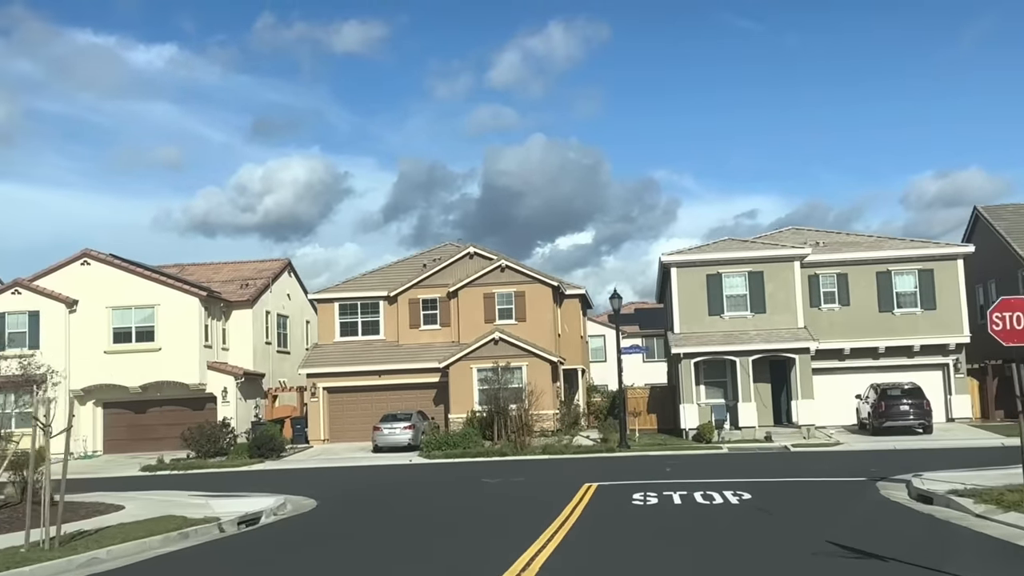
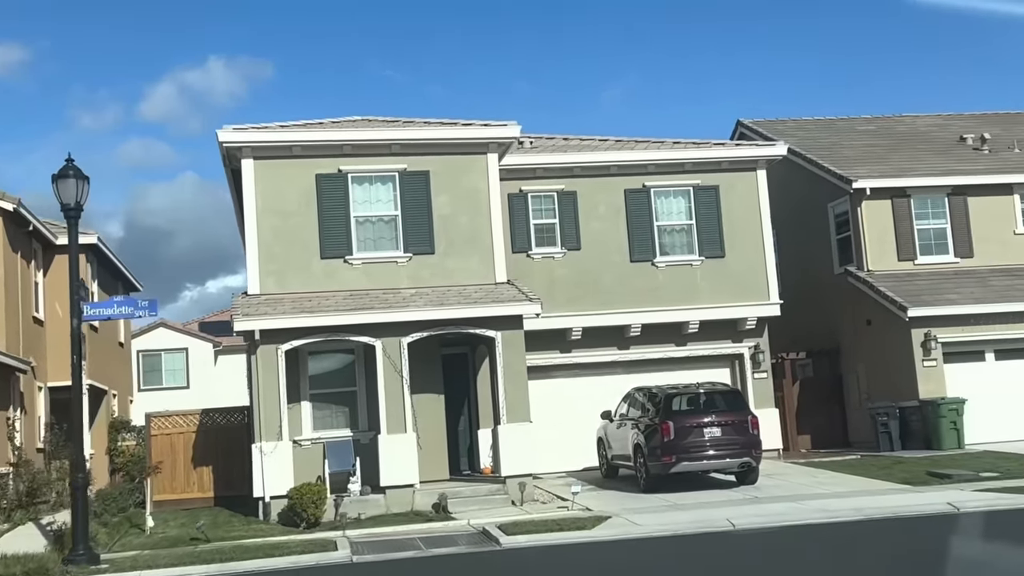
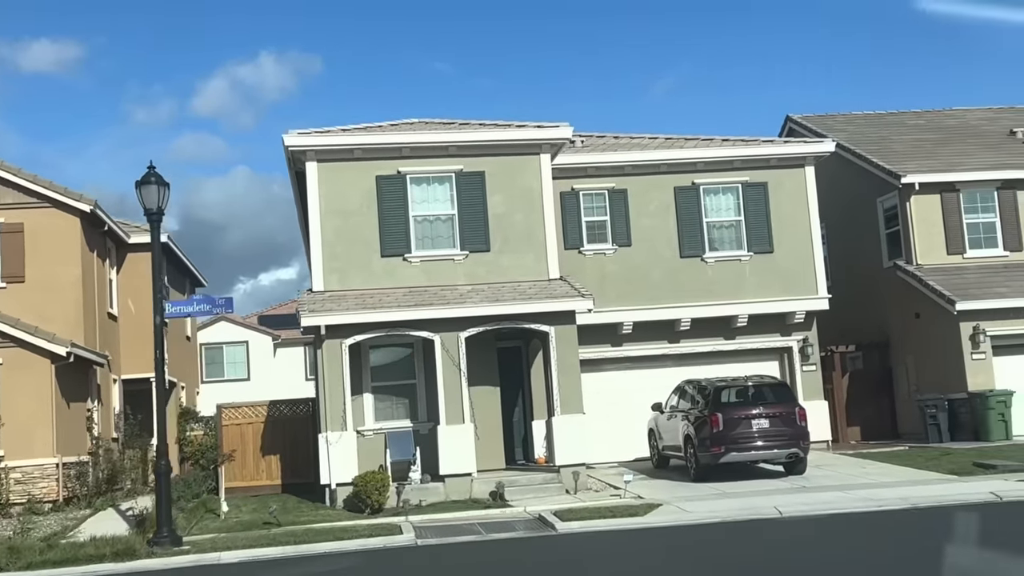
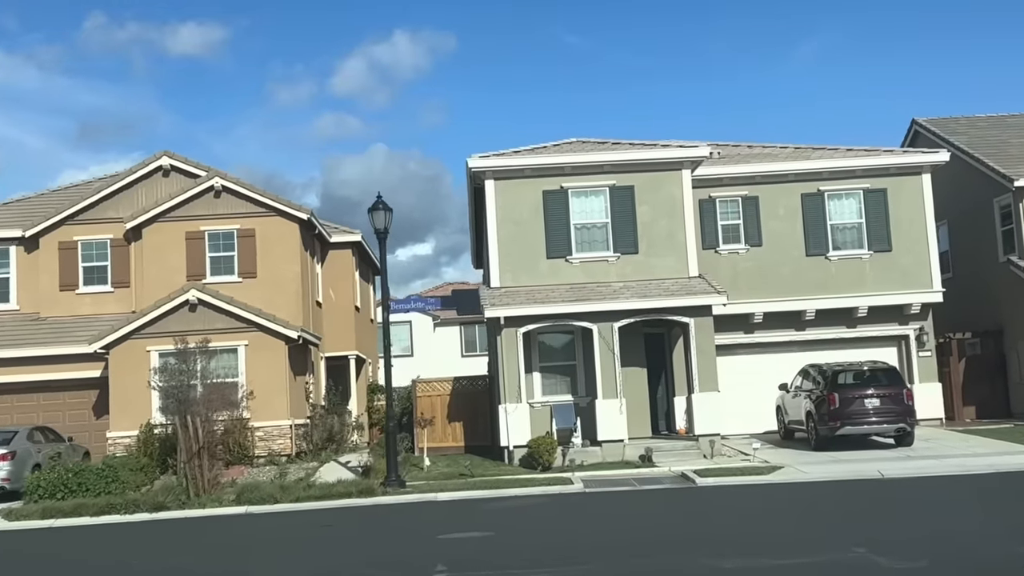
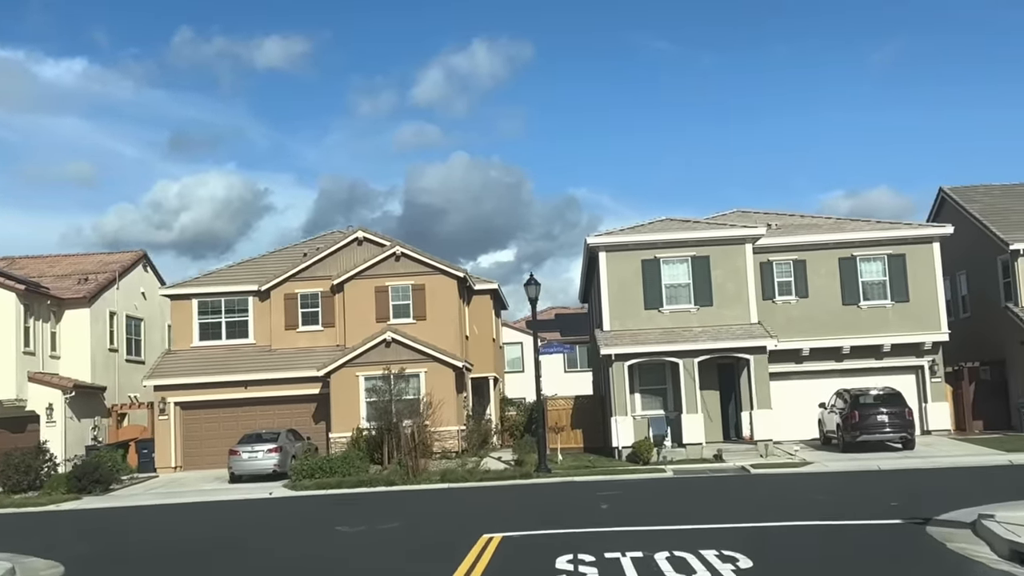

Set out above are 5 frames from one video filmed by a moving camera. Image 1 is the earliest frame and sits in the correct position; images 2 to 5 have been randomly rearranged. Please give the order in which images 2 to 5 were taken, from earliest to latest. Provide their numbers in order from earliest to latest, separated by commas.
5, 4, 3, 2
